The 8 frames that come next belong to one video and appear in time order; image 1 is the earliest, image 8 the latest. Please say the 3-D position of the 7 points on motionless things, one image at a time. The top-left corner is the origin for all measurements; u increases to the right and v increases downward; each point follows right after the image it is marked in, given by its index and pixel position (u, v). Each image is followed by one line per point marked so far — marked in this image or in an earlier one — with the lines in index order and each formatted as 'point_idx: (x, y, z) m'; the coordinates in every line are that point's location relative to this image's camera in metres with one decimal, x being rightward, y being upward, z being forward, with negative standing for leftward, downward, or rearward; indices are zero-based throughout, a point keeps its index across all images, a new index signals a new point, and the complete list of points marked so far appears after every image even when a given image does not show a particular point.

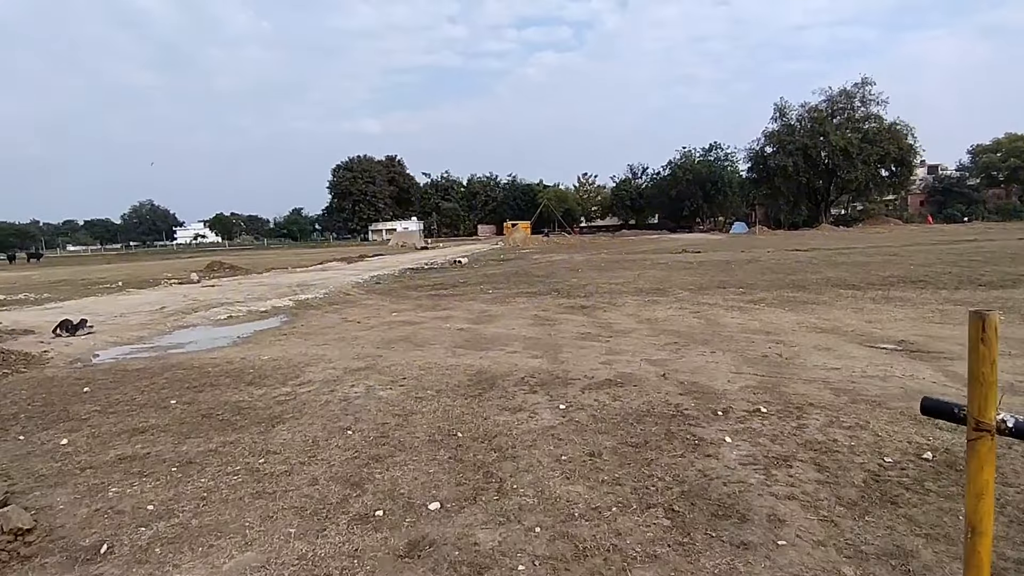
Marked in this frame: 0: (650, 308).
0: (+2.7, -0.4, +11.1) m
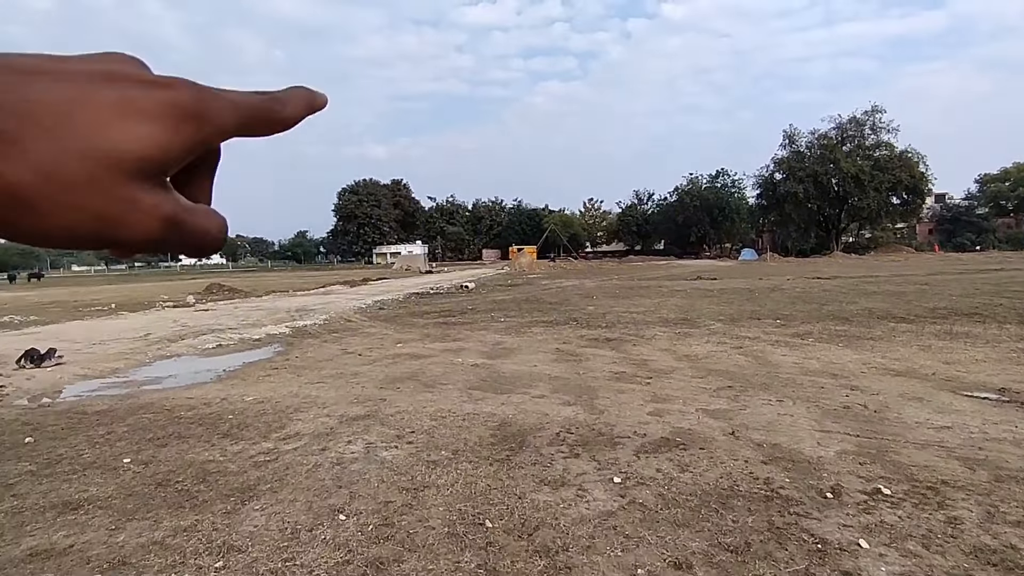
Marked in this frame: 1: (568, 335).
0: (+3.0, -0.9, +9.9) m
1: (+1.1, -0.9, +11.3) m
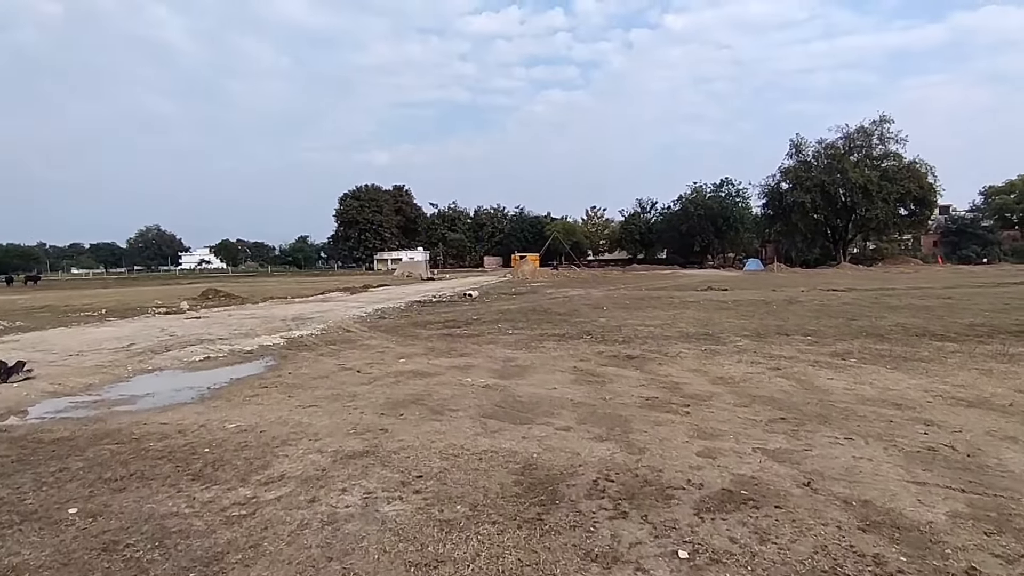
0: (+3.2, -1.2, +9.0) m
1: (+1.3, -1.2, +10.4) m
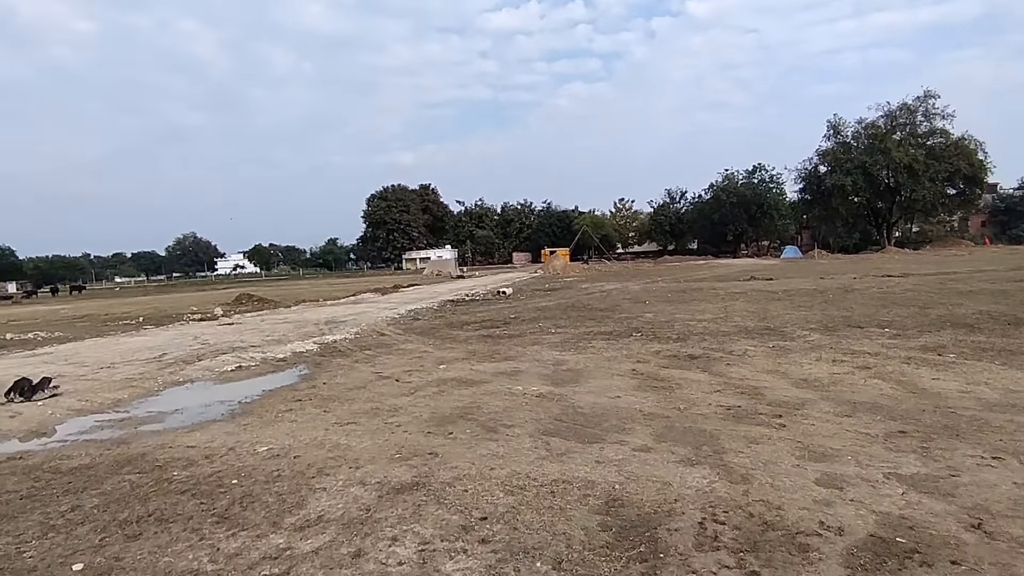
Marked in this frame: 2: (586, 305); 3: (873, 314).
0: (+4.0, -1.0, +8.1) m
1: (+2.1, -1.1, +9.6) m
2: (+2.5, -0.6, +18.9) m
3: (+8.1, -0.6, +12.7) m
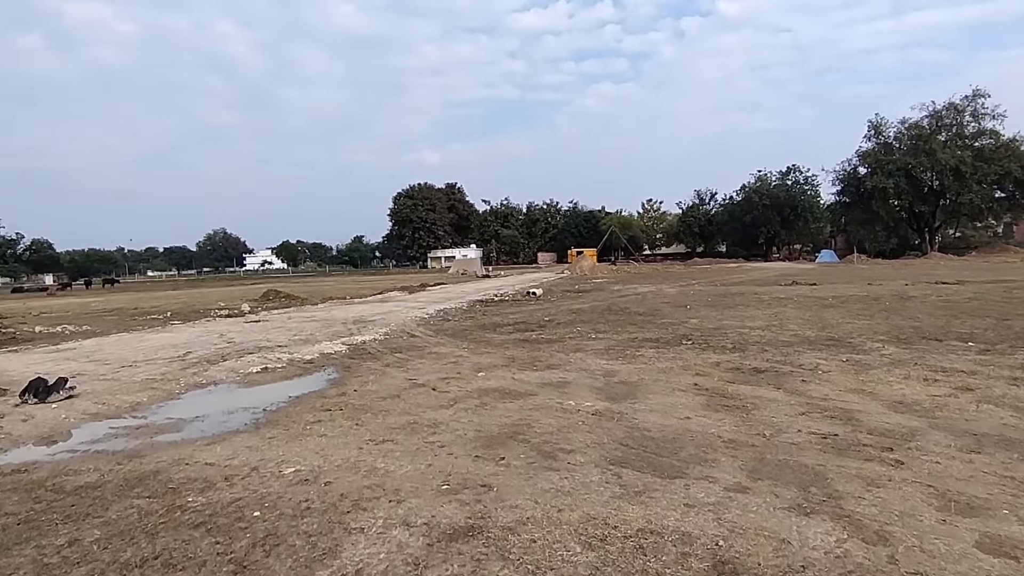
0: (+4.6, -1.1, +7.2) m
1: (+2.8, -1.1, +8.7) m
2: (+3.5, -0.7, +18.1) m
3: (+8.9, -0.8, +11.7) m
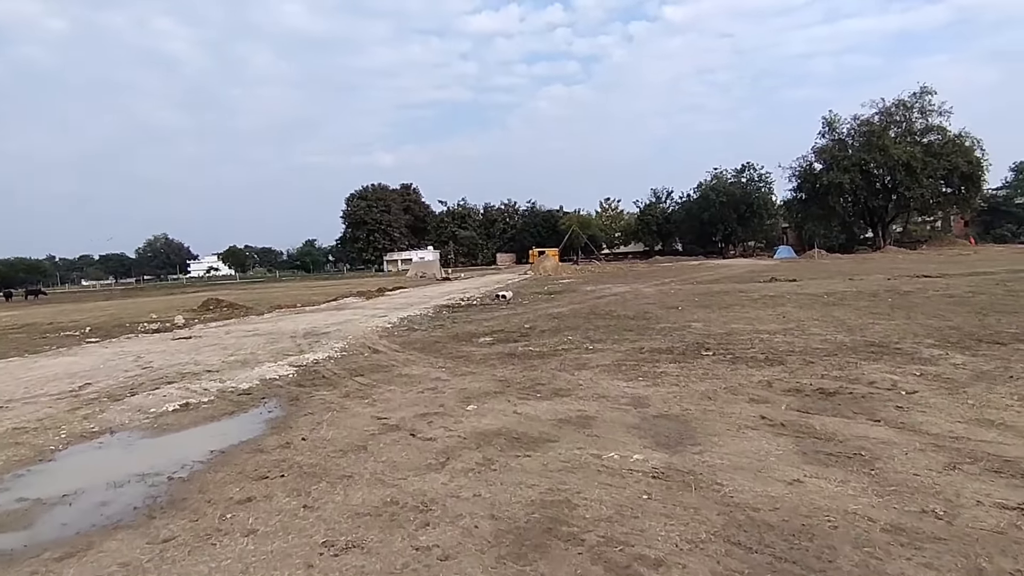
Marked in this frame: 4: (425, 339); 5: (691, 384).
0: (+4.7, -1.1, +5.6) m
1: (+2.8, -1.1, +7.0) m
2: (+2.8, -0.7, +16.4) m
3: (+8.6, -0.7, +10.4) m
4: (-2.0, -1.2, +13.2) m
5: (+2.2, -1.2, +7.0) m
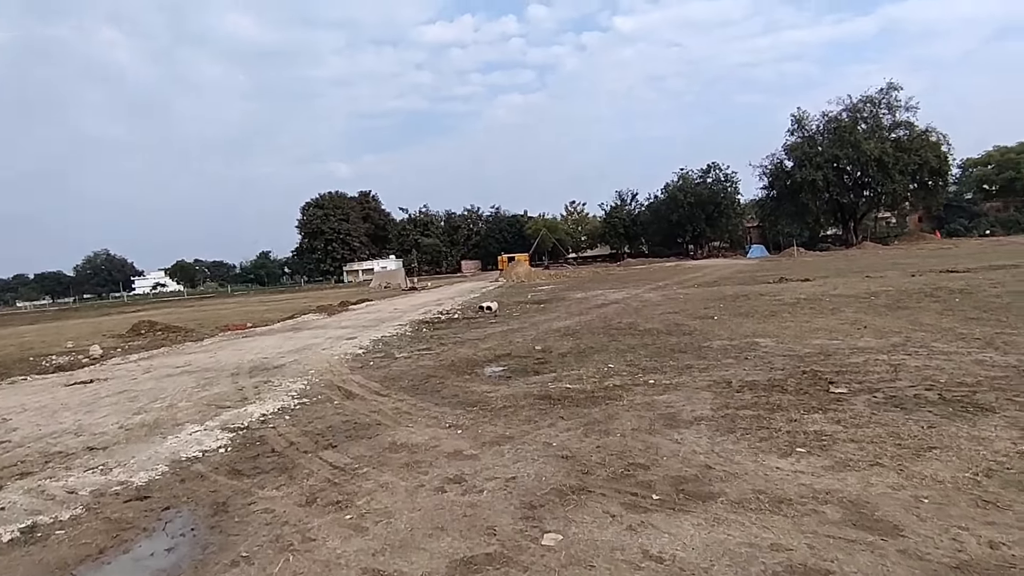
0: (+5.4, -1.1, +2.9) m
1: (+3.4, -1.2, +4.2) m
2: (+2.8, -0.9, +13.6) m
3: (+9.0, -0.6, +8.0) m
4: (-1.8, -1.5, +10.1) m
5: (+2.9, -1.3, +4.2) m
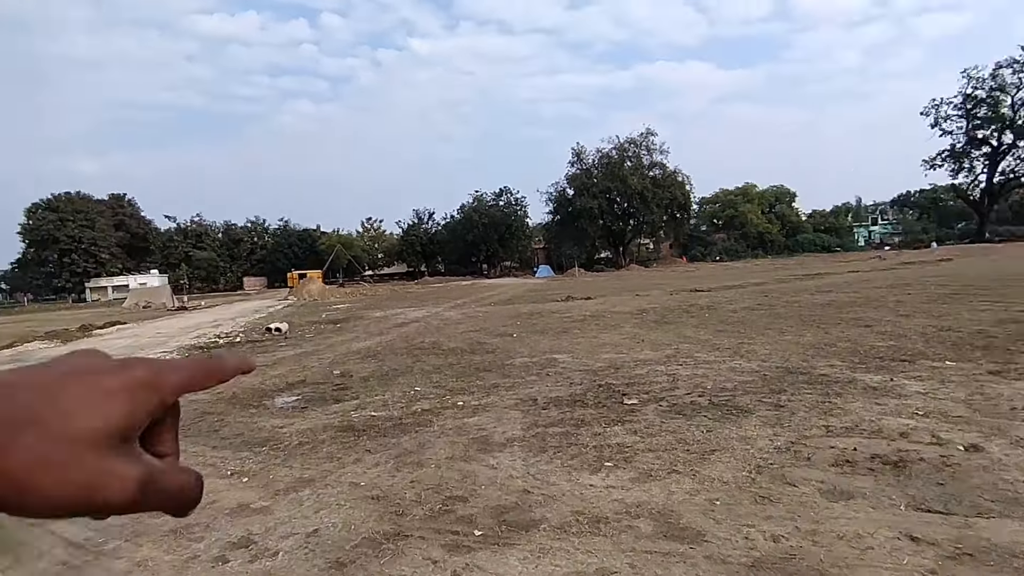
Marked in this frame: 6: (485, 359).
0: (+4.3, -1.2, +4.3) m
1: (+2.0, -1.4, +4.8) m
2: (-1.9, -1.3, +13.4) m
3: (+5.9, -0.9, +10.3) m
4: (-4.9, -1.8, +8.5) m
5: (+1.4, -1.4, +4.6) m
6: (-0.5, -1.3, +11.1) m
